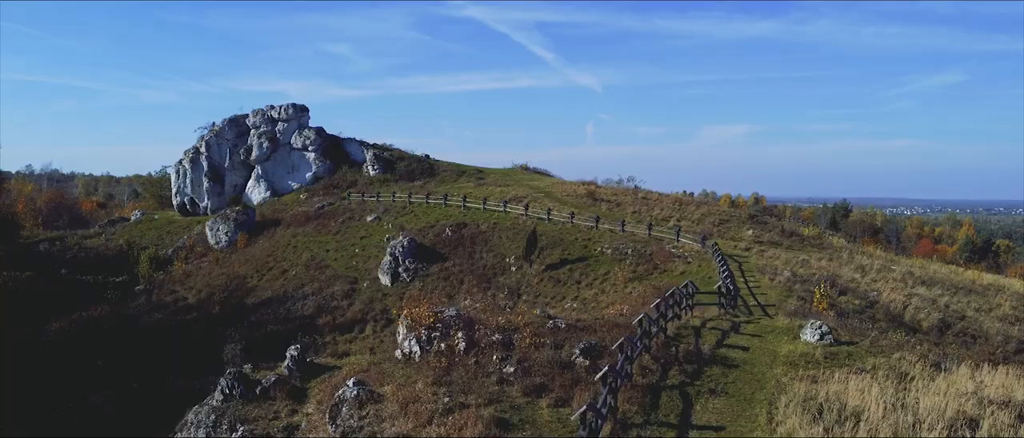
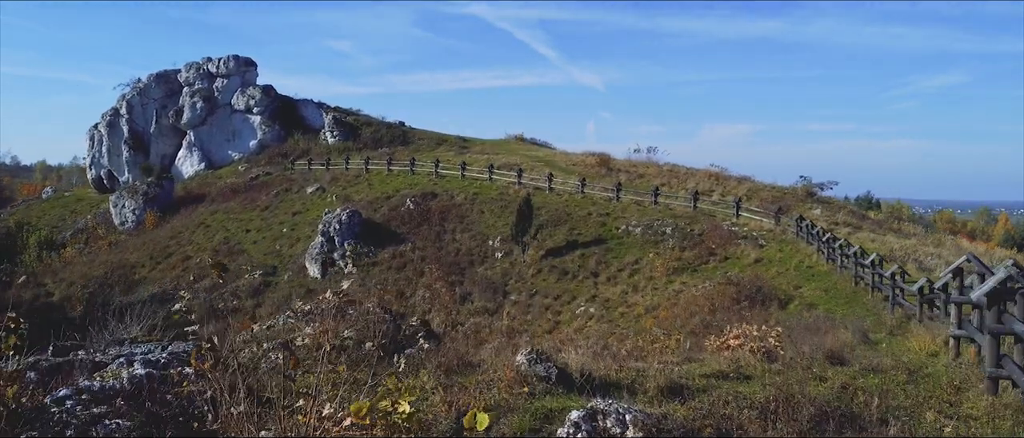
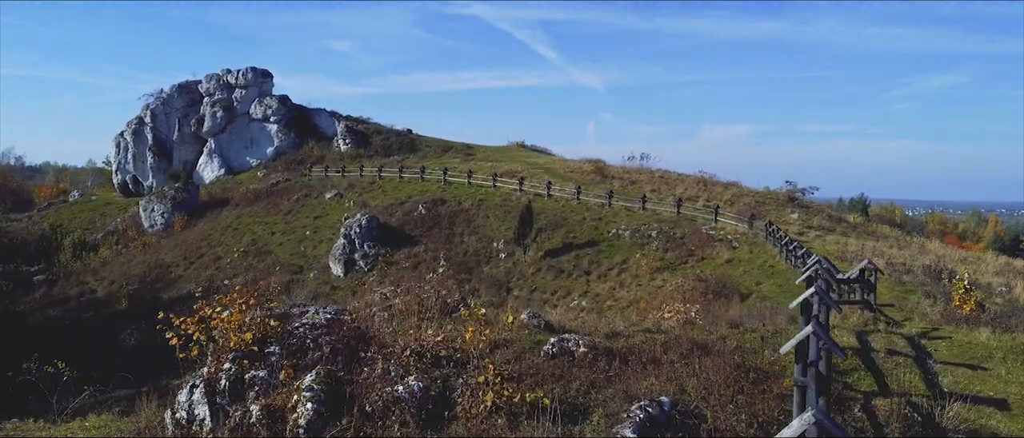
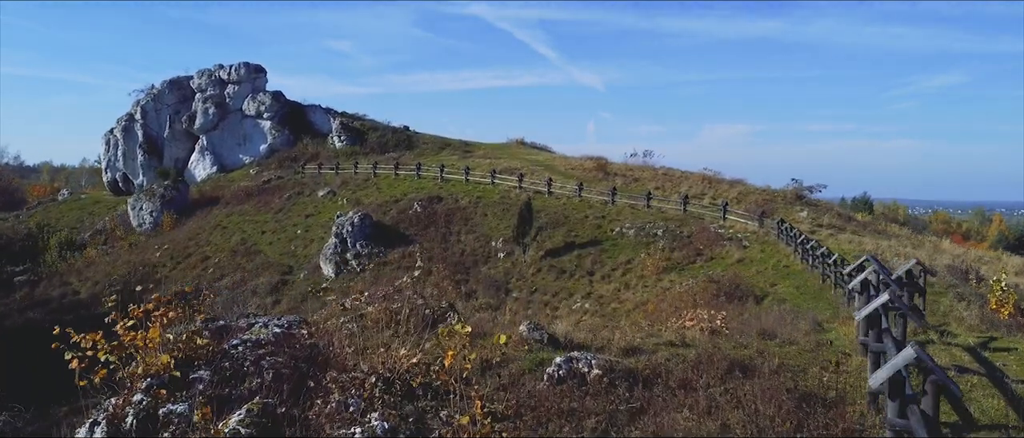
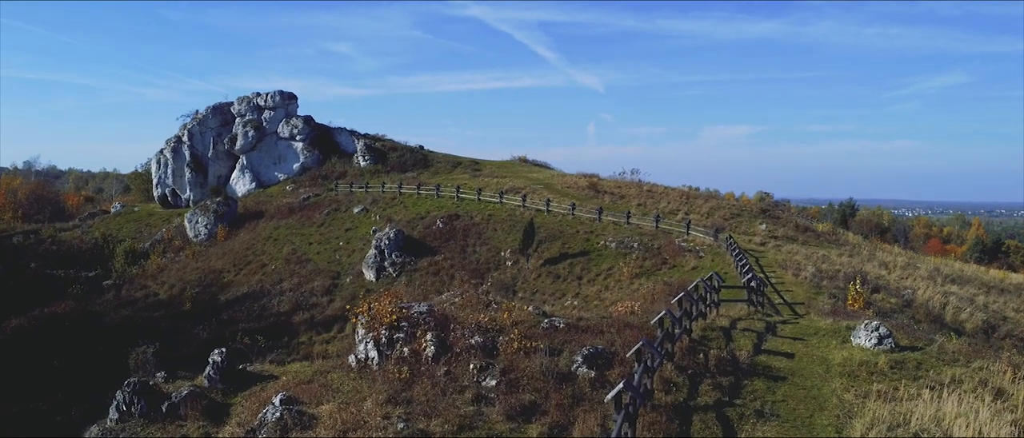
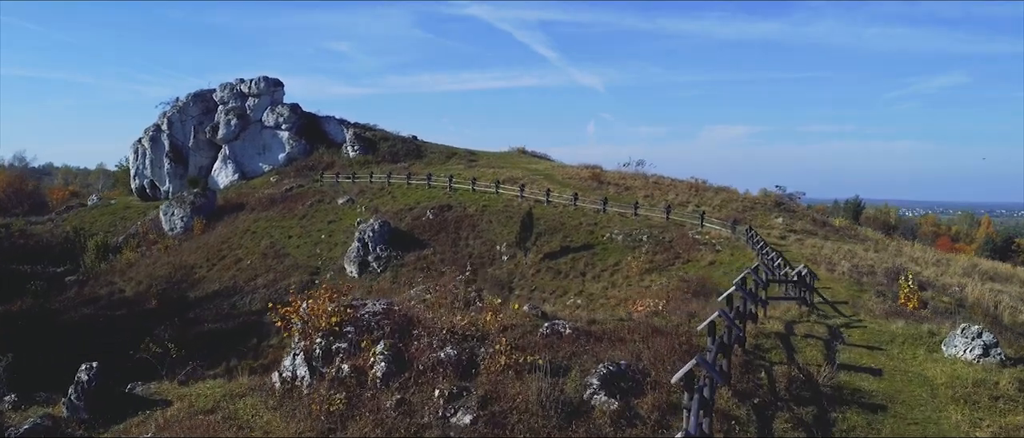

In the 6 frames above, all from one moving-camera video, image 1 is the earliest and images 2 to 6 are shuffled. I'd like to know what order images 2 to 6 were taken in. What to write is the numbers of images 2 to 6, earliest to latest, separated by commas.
5, 6, 3, 4, 2
